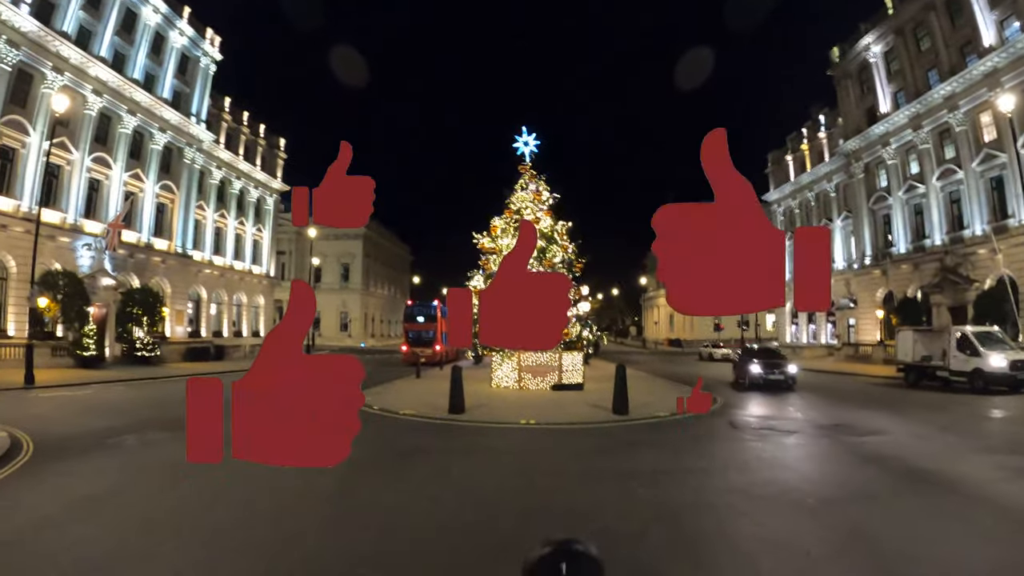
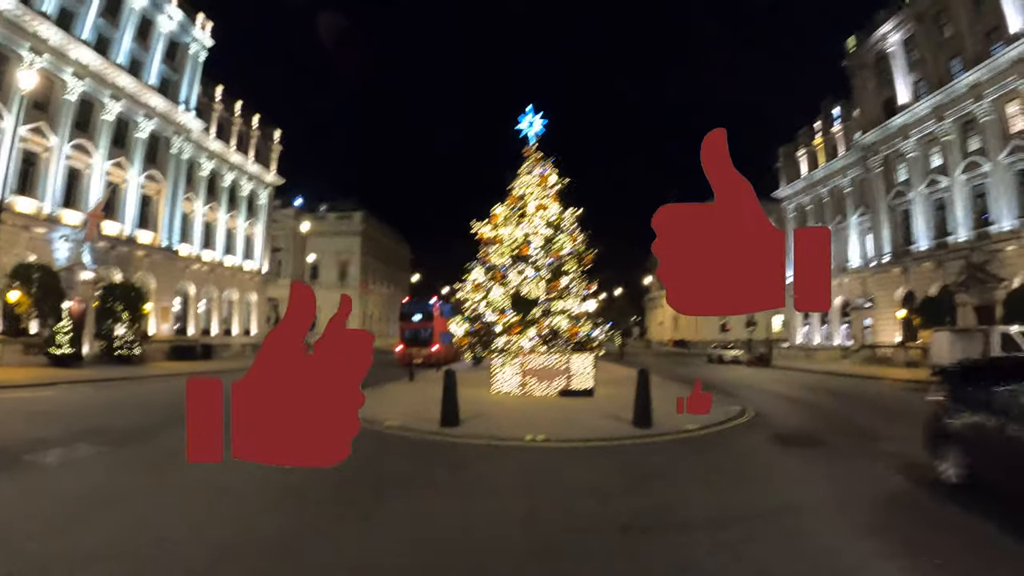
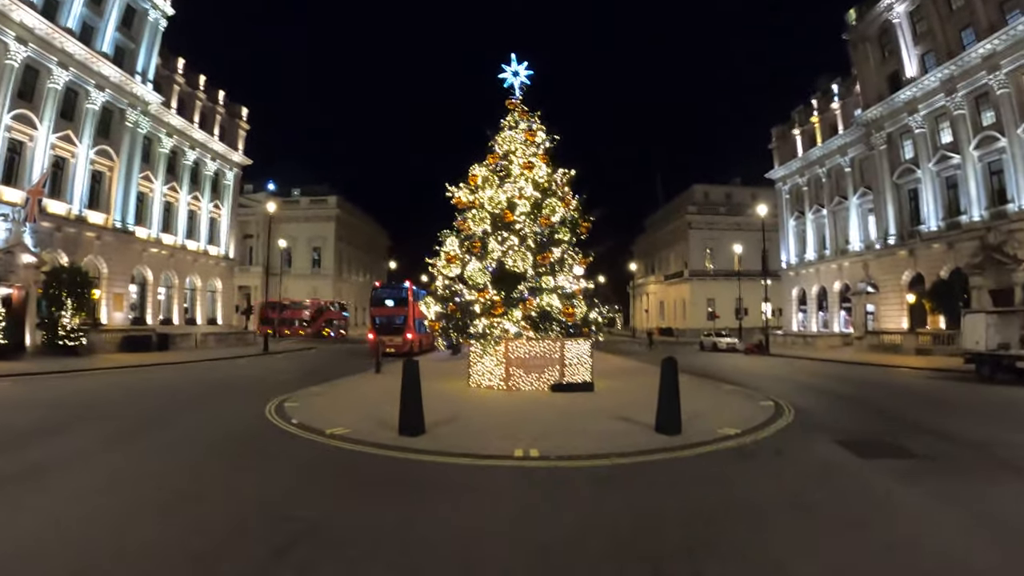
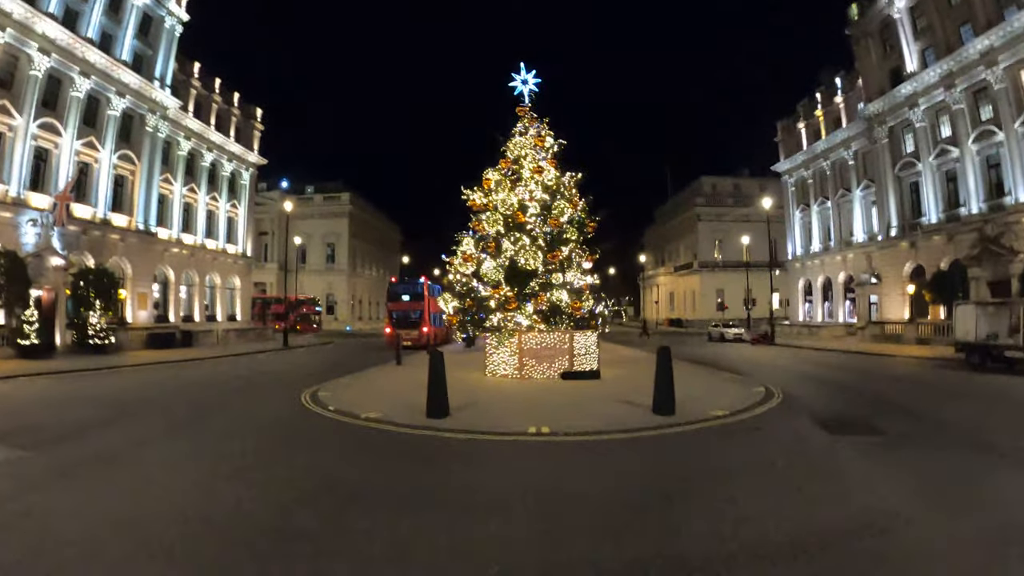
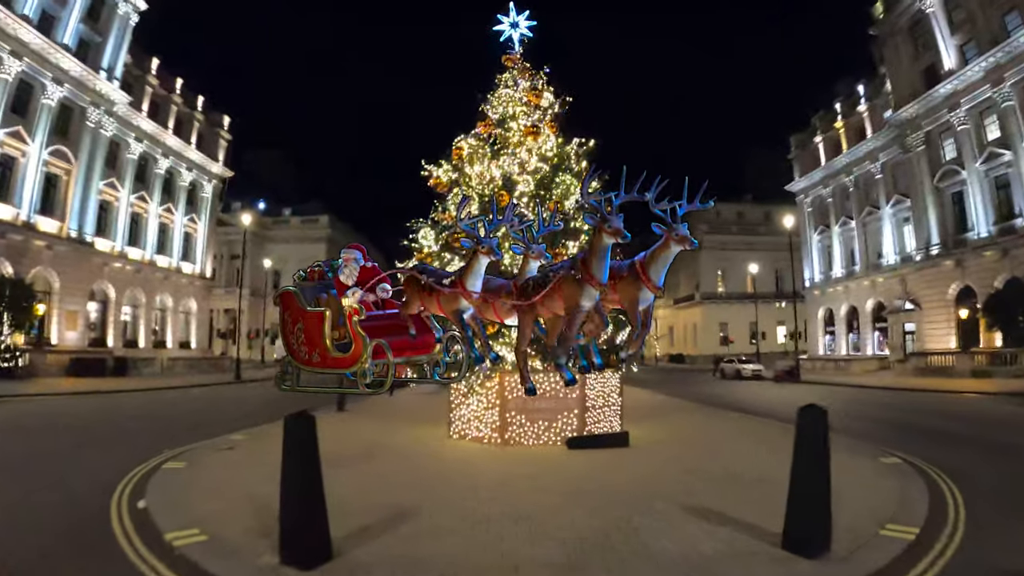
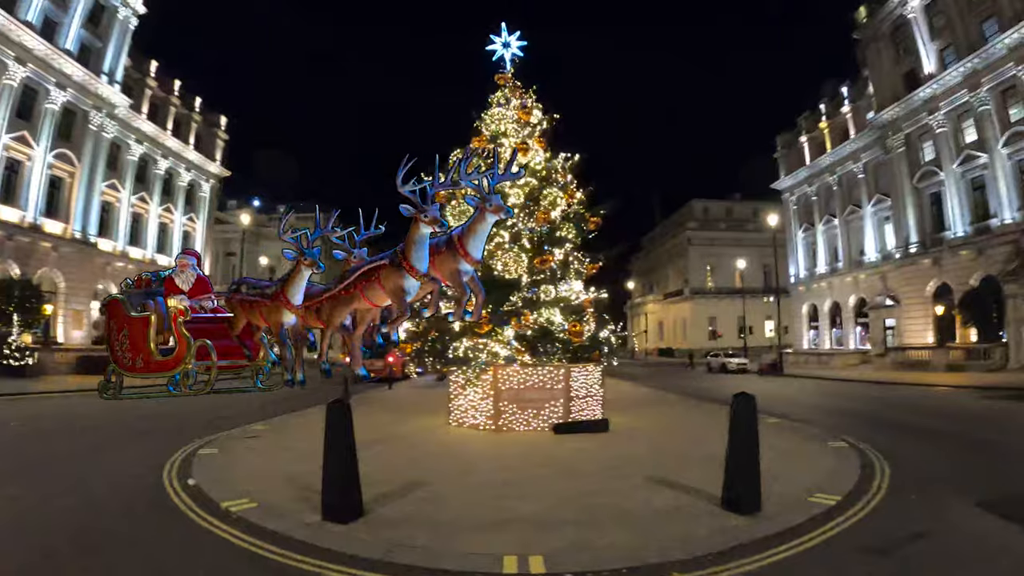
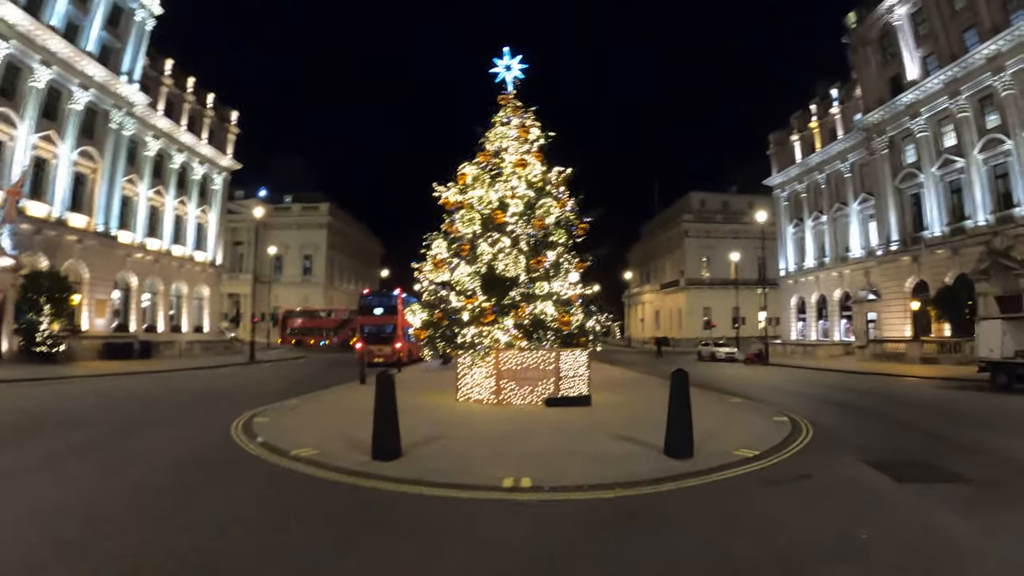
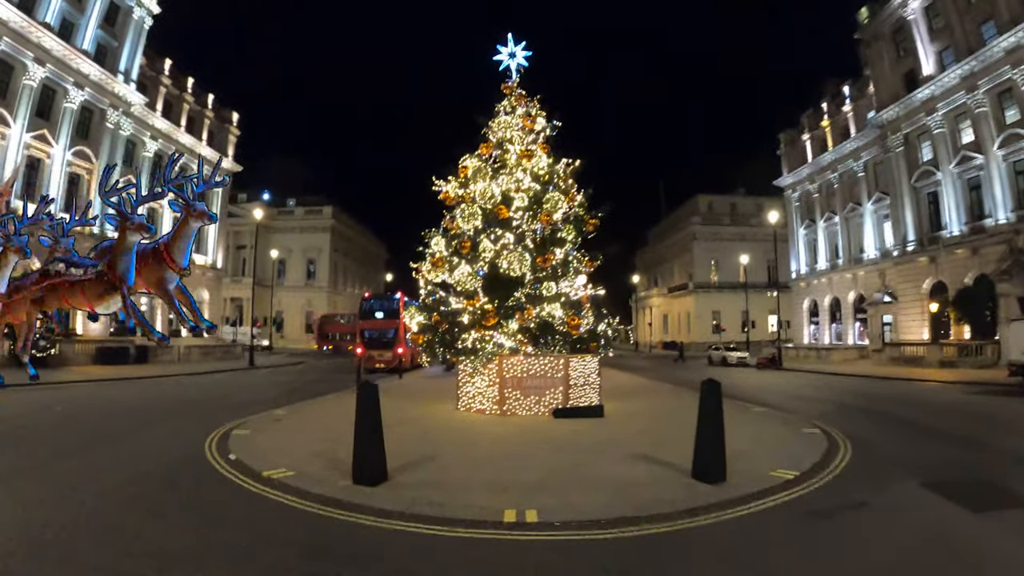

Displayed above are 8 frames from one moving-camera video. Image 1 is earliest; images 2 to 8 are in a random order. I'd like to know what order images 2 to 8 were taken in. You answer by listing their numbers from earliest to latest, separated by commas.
2, 4, 3, 7, 8, 6, 5
